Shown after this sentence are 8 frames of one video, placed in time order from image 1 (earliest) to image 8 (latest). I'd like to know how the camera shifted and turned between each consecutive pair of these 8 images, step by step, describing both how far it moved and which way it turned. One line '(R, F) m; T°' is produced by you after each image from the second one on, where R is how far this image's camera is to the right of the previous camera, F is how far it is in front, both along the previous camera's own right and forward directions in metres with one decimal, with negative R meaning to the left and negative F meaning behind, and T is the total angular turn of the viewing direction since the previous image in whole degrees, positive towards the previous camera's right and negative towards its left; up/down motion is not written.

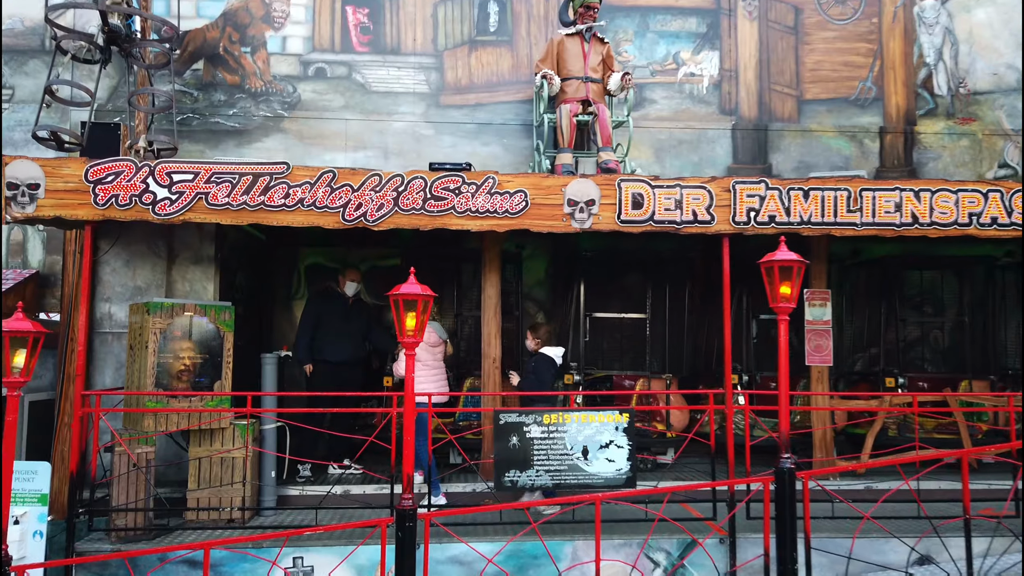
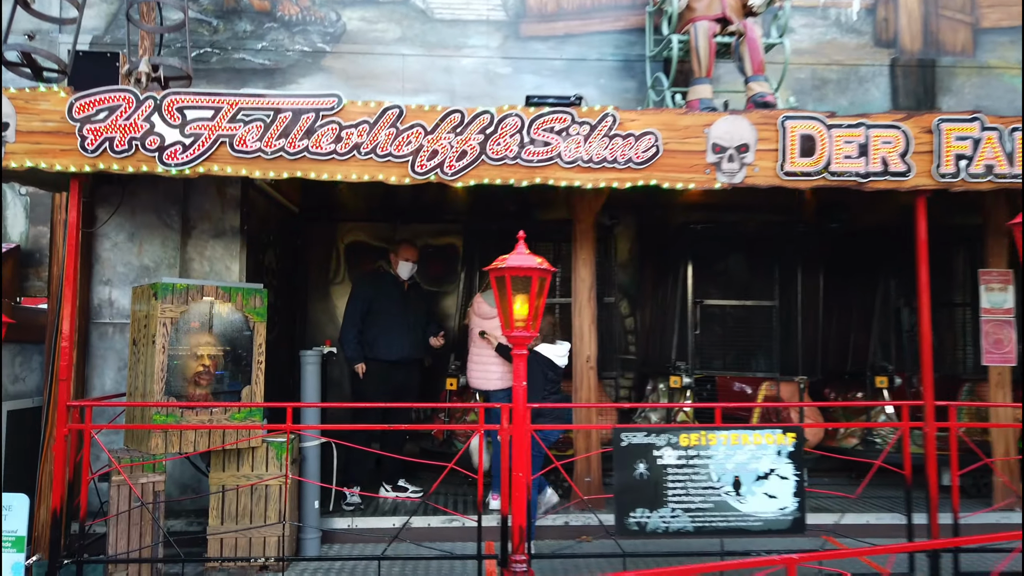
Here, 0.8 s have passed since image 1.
(-0.6, +1.5) m; -1°
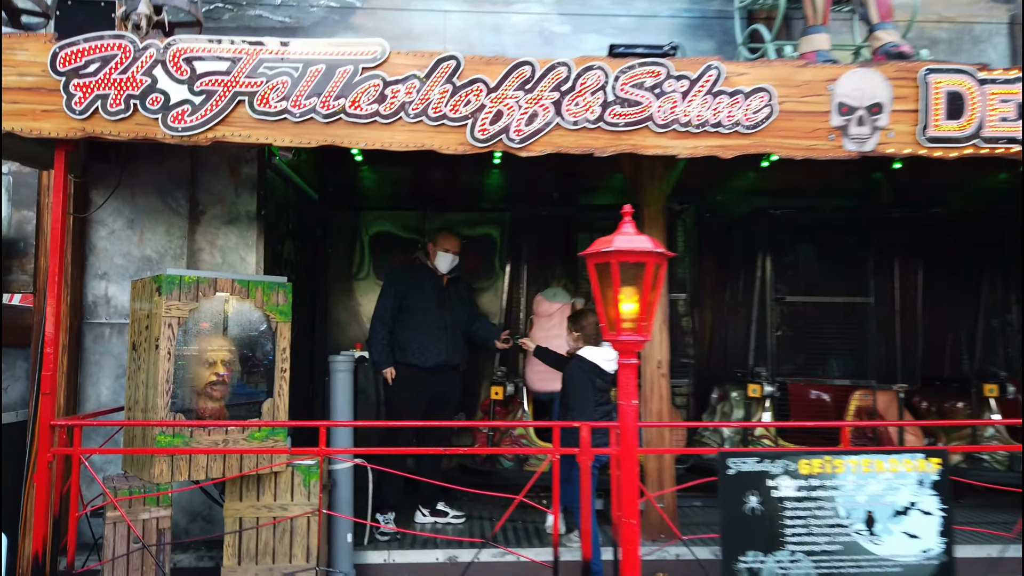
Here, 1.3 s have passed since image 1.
(-0.4, +0.8) m; 0°
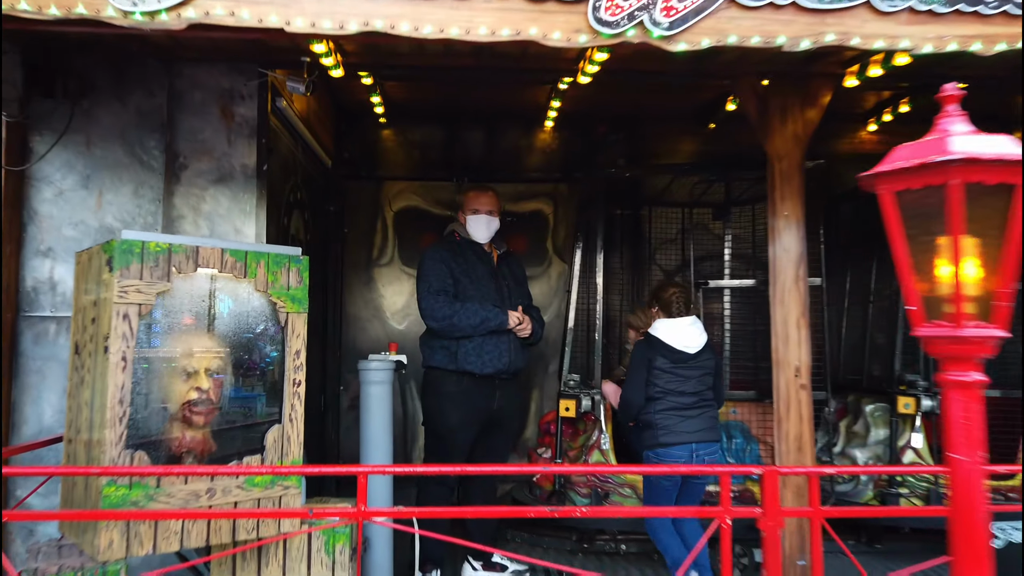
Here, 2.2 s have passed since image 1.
(-0.5, +1.3) m; 0°
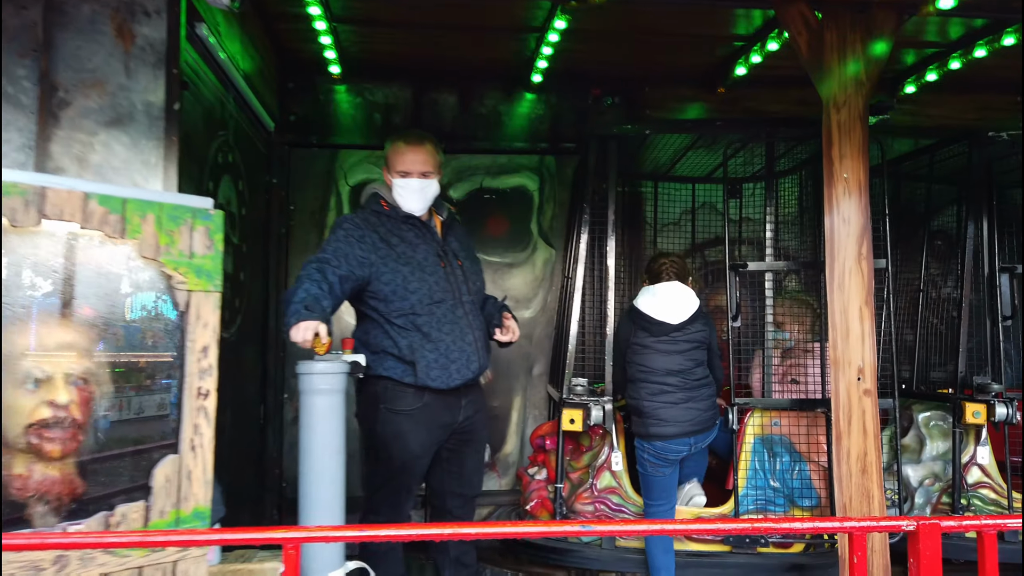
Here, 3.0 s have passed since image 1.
(-0.1, +0.8) m; +3°
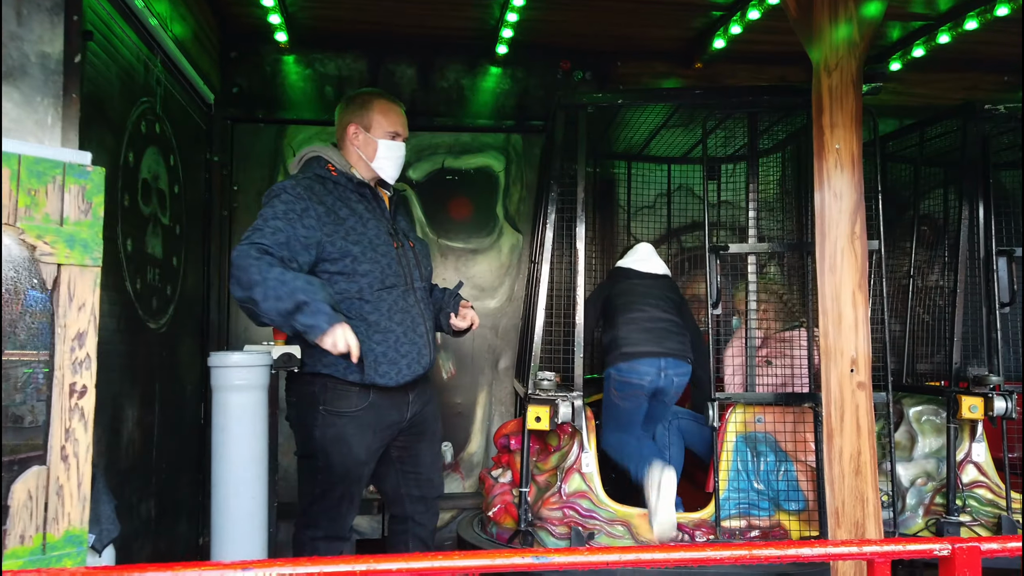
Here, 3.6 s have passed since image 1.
(+0.1, +0.3) m; +2°
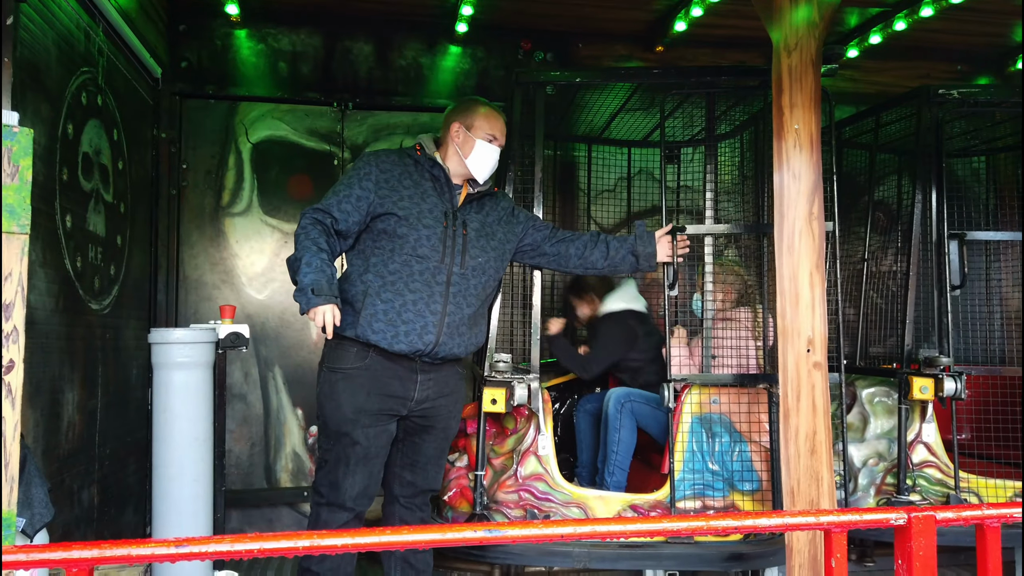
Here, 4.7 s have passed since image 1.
(0.0, 0.0) m; +3°
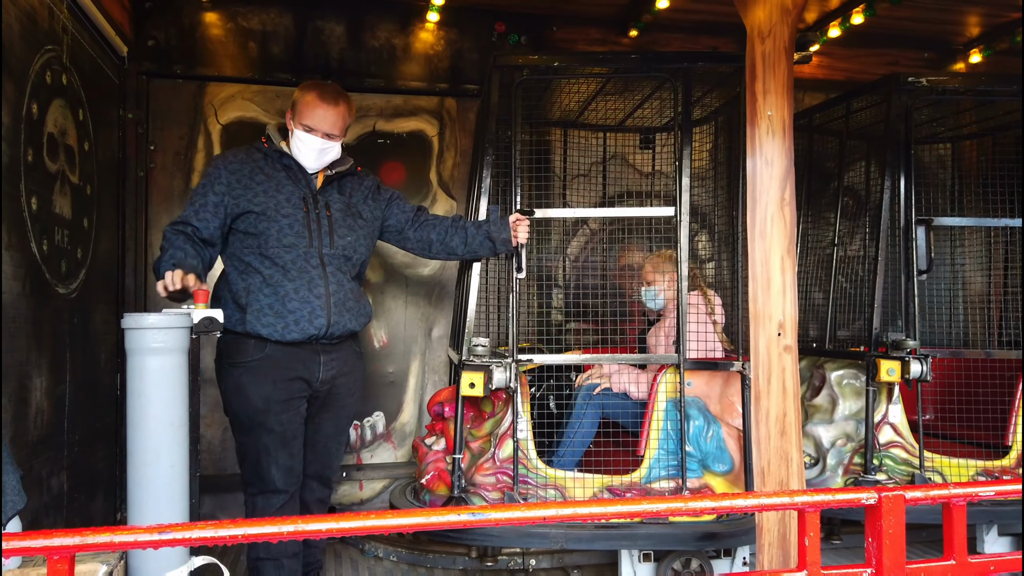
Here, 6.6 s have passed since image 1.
(0.0, 0.0) m; +2°
